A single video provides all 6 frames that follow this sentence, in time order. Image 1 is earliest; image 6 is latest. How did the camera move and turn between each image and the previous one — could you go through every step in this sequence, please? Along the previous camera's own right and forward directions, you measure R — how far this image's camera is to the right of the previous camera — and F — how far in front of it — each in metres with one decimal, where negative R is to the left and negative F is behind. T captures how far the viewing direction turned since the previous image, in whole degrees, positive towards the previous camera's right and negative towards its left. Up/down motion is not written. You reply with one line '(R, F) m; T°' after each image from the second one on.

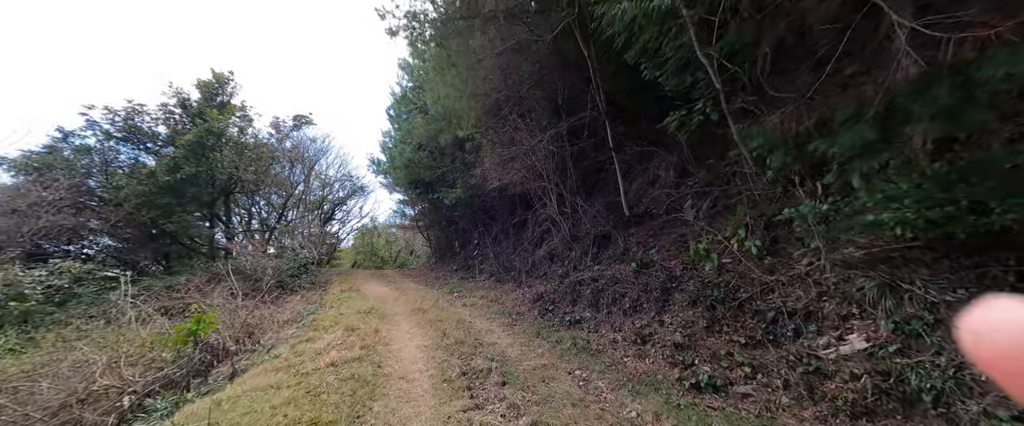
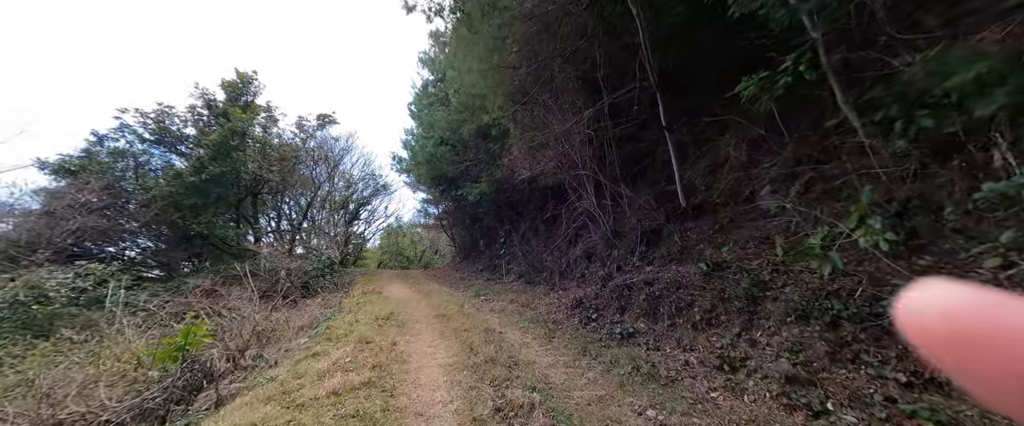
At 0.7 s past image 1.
(-0.2, +1.0) m; -4°
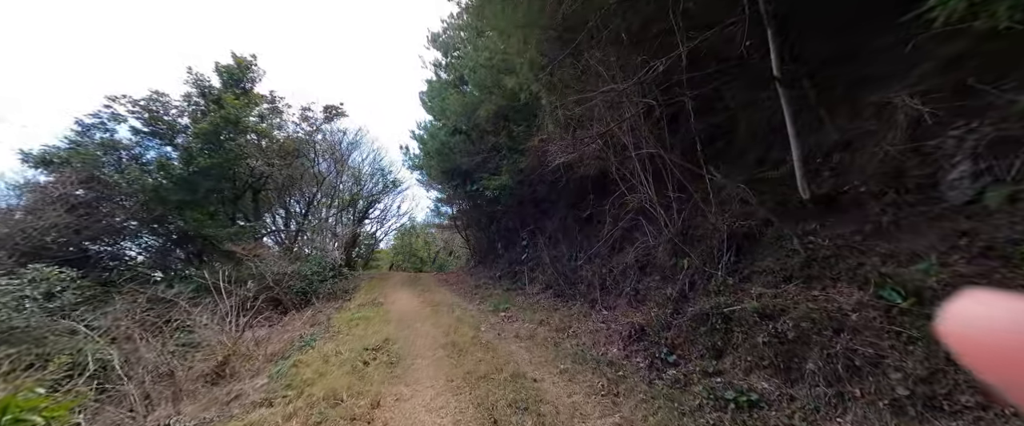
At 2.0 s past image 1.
(-0.3, +1.9) m; -2°
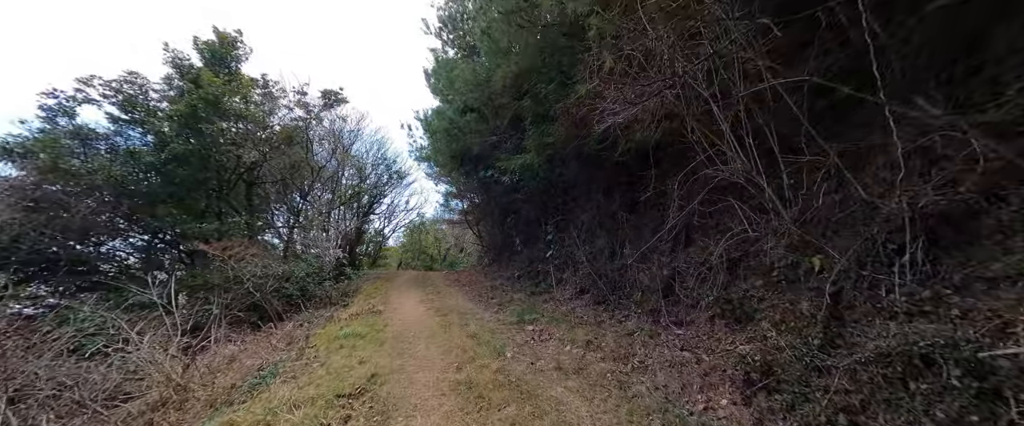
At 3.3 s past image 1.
(-0.3, +1.8) m; -2°
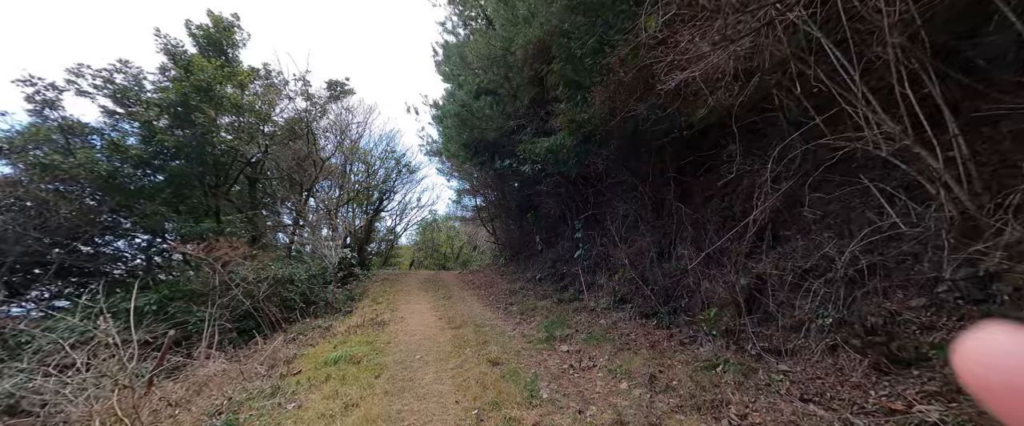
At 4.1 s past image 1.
(-0.2, +1.2) m; -2°
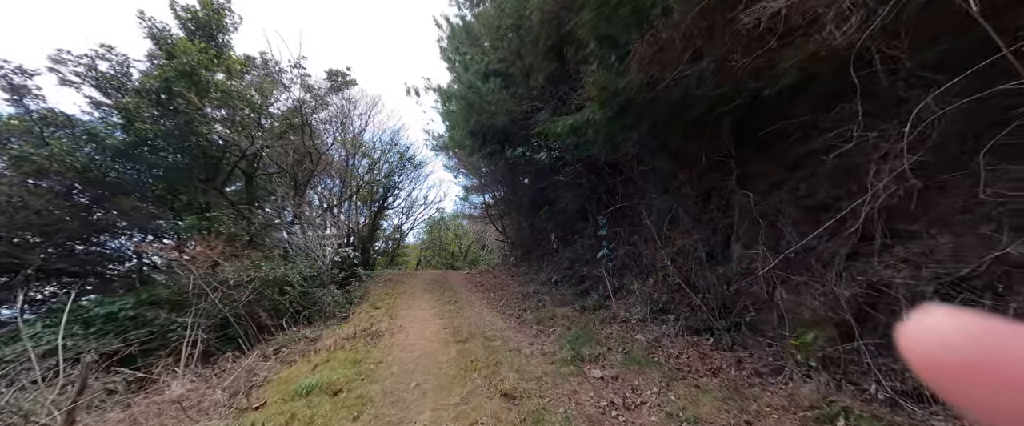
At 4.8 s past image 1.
(-0.1, +1.0) m; -1°
